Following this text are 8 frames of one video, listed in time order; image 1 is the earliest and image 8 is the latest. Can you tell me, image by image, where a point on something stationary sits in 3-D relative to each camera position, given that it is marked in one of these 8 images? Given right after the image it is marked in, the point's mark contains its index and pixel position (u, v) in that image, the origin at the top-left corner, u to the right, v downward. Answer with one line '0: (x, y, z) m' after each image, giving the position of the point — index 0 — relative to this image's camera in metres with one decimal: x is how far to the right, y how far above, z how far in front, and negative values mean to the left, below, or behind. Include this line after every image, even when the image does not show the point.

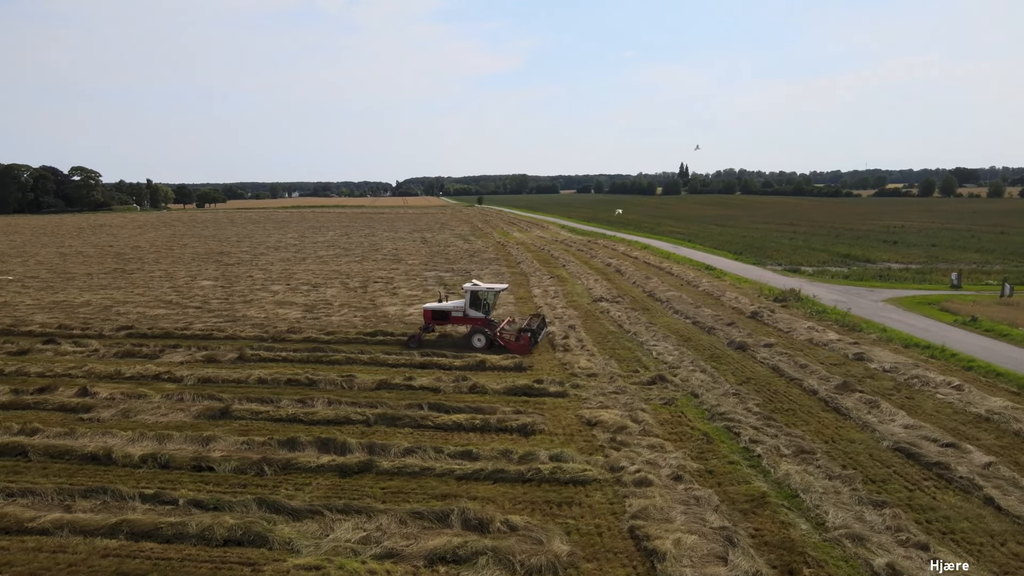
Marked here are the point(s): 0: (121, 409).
0: (-6.0, -1.9, +11.1) m
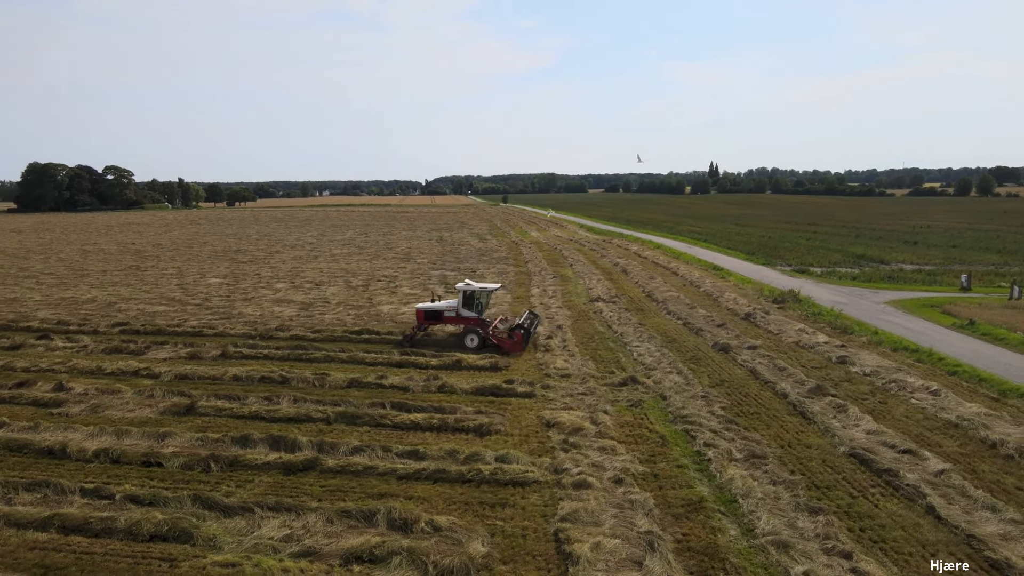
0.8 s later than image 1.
0: (-6.6, -1.8, +11.3) m
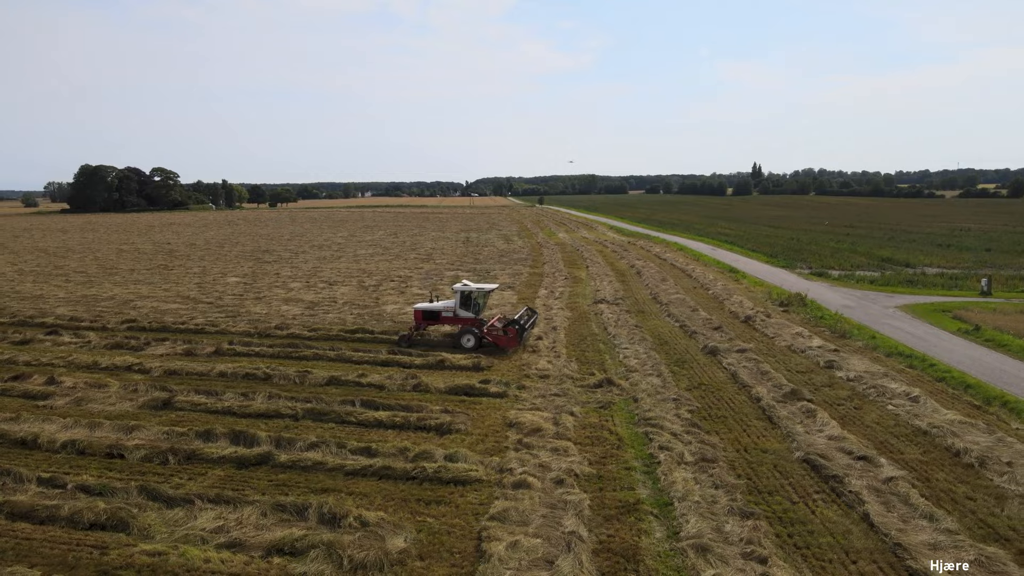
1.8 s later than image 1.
0: (-7.0, -1.8, +11.7) m
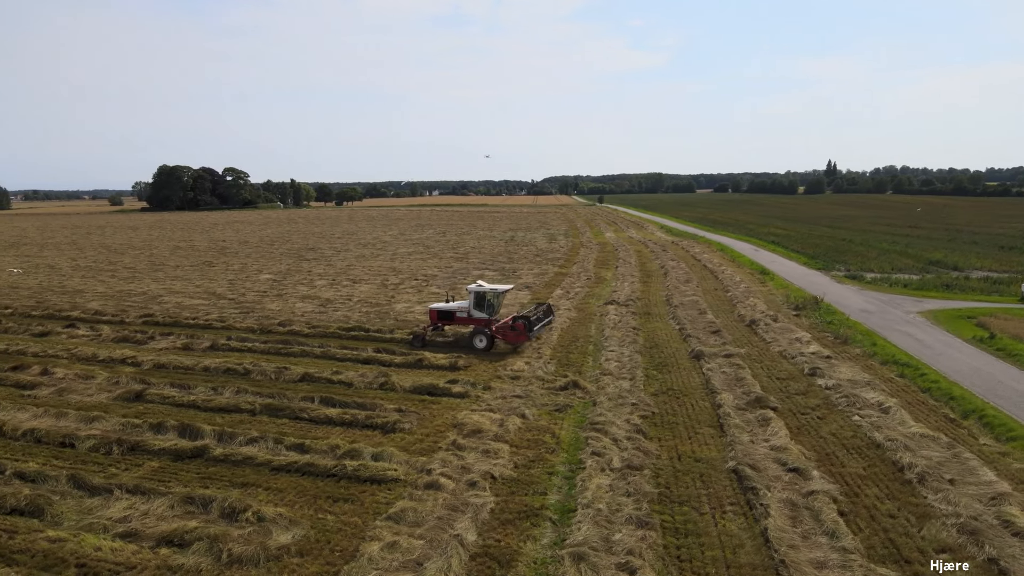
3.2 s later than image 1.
0: (-7.7, -1.7, +12.4) m
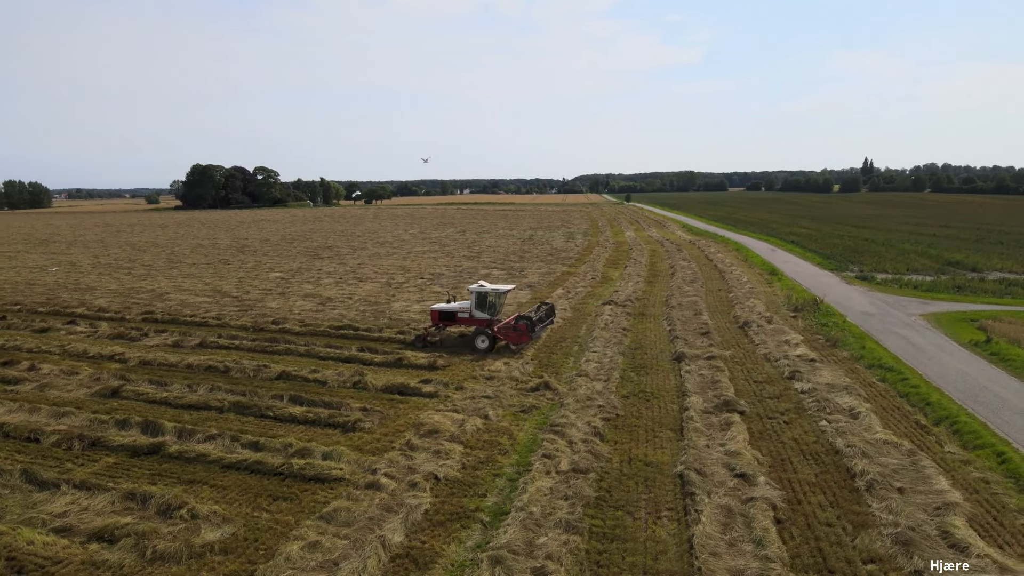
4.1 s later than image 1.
0: (-8.2, -1.7, +12.7) m
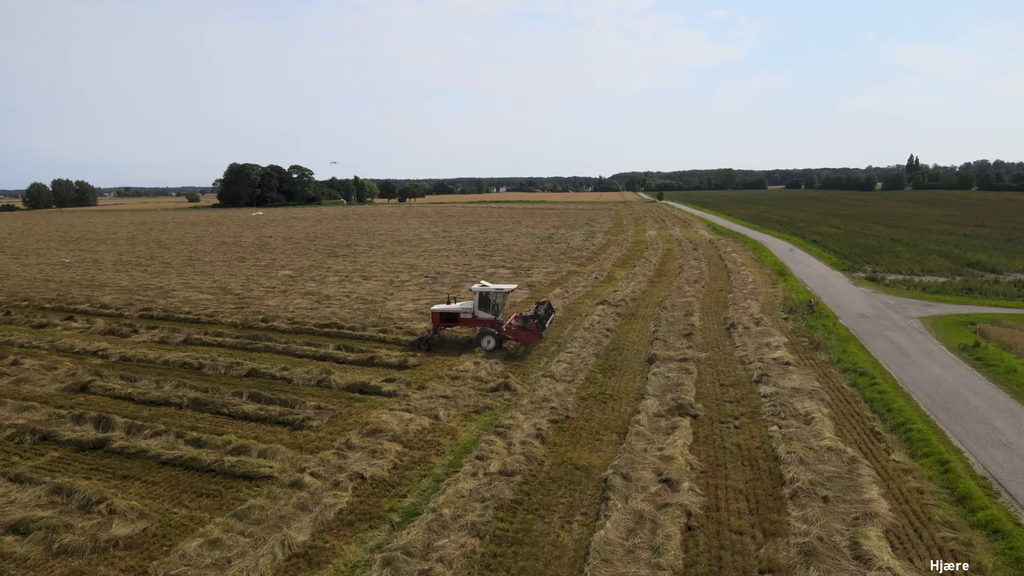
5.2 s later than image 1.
0: (-8.8, -1.6, +13.0) m
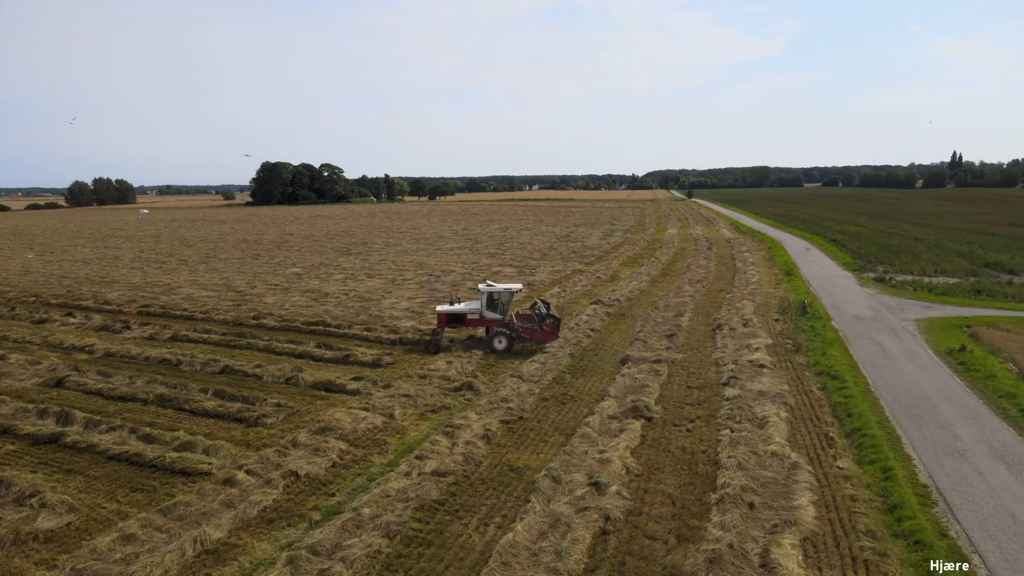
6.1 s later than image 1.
0: (-9.4, -1.6, +13.4) m
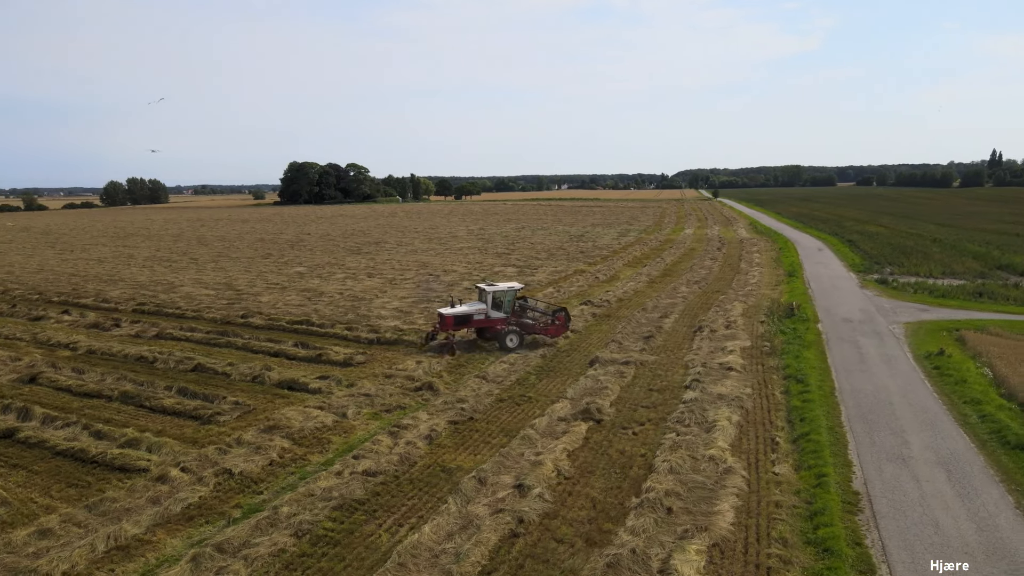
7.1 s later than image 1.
0: (-10.0, -1.5, +13.8) m
